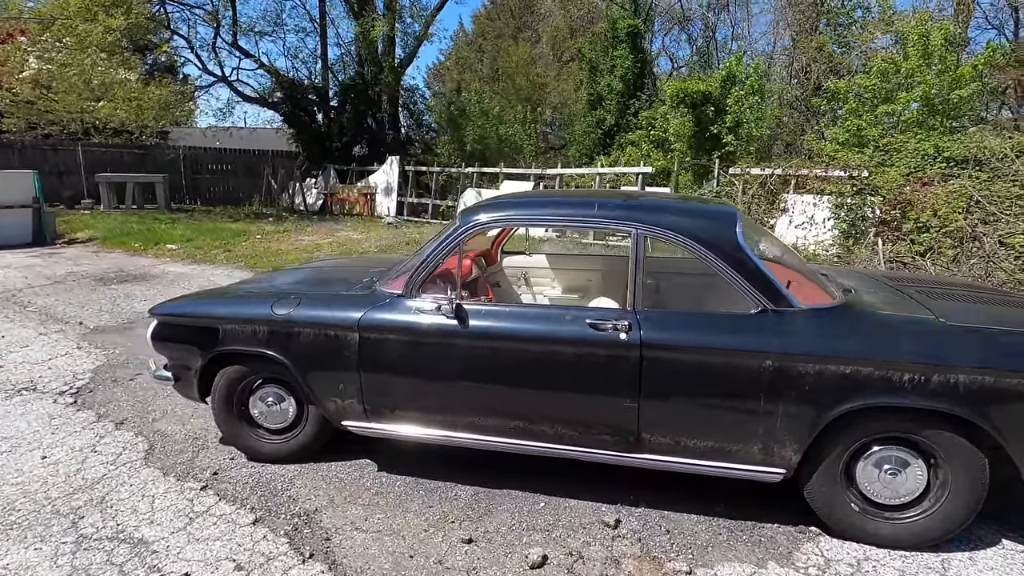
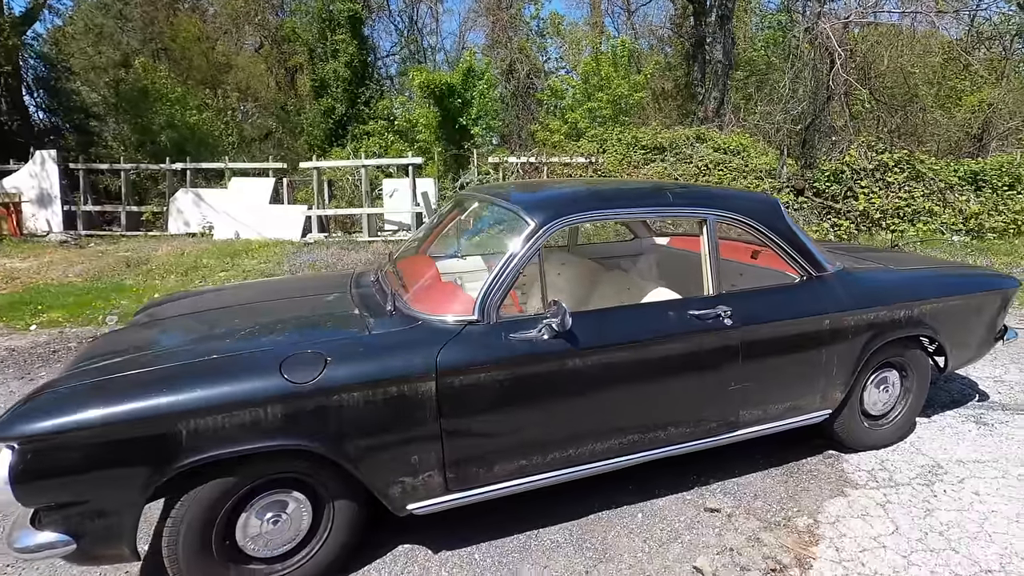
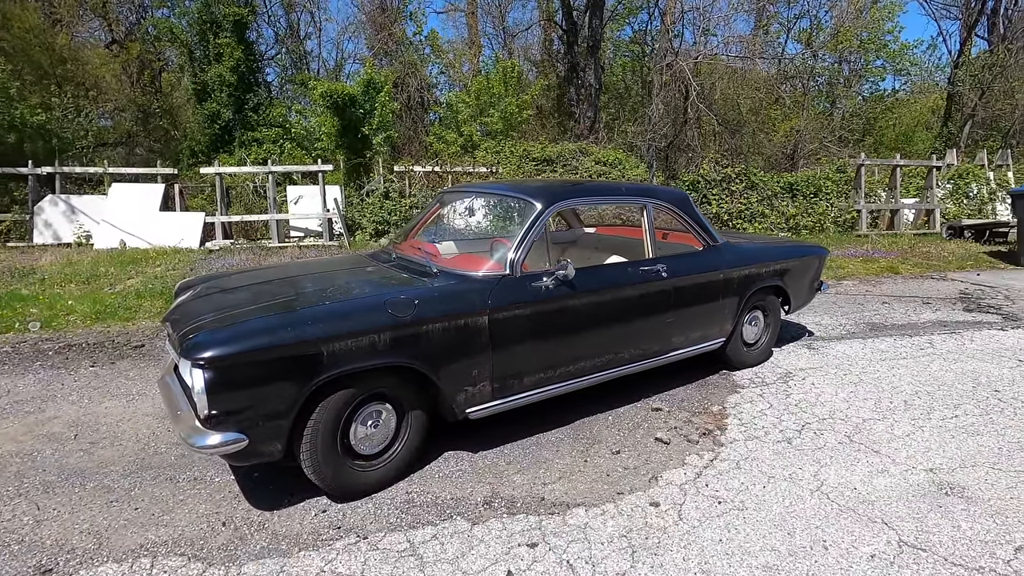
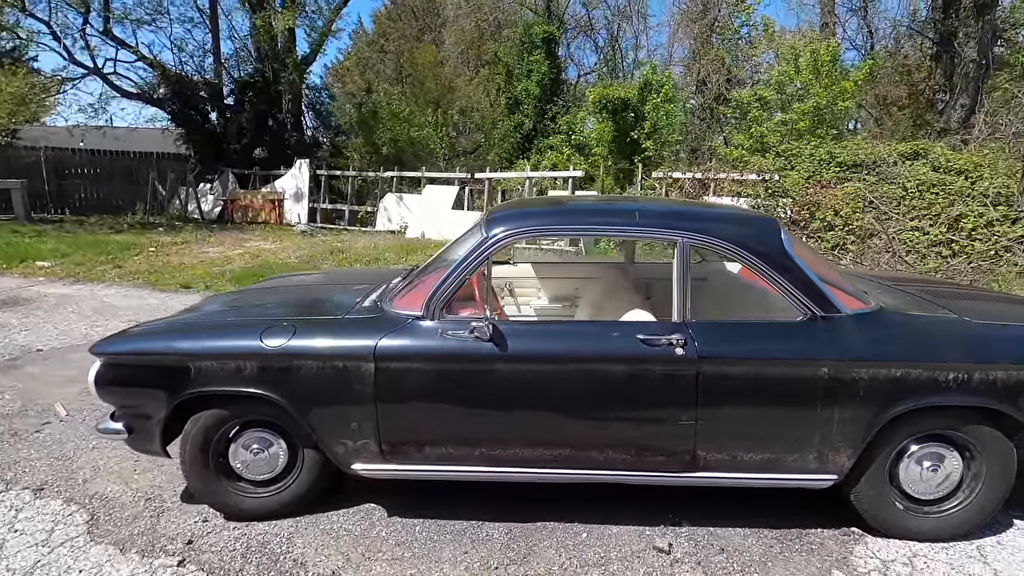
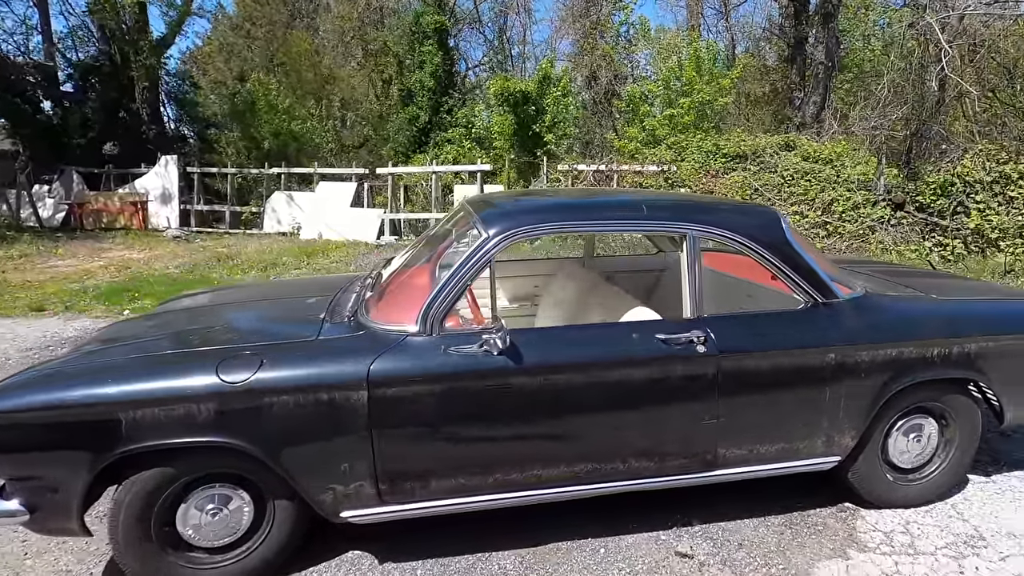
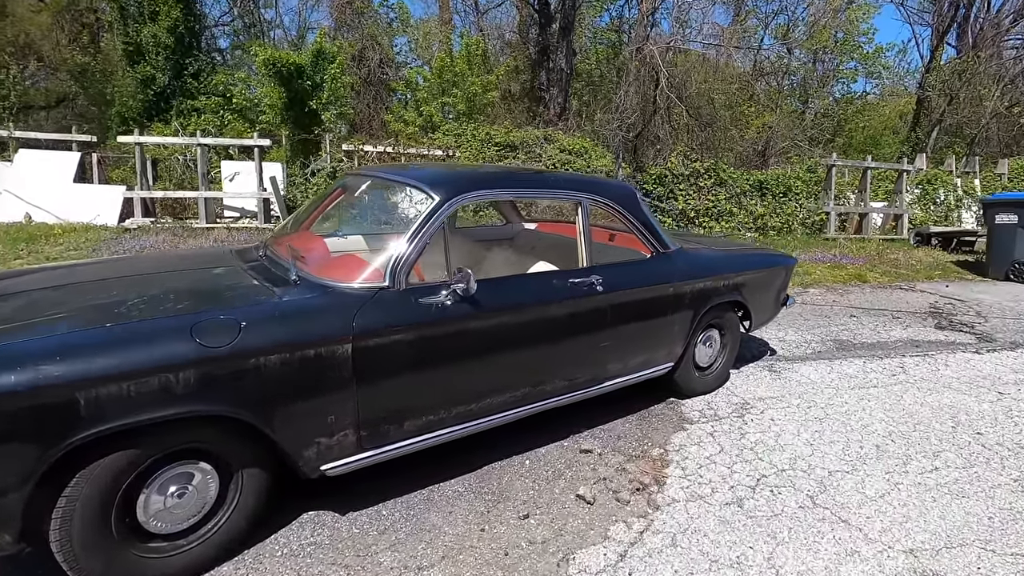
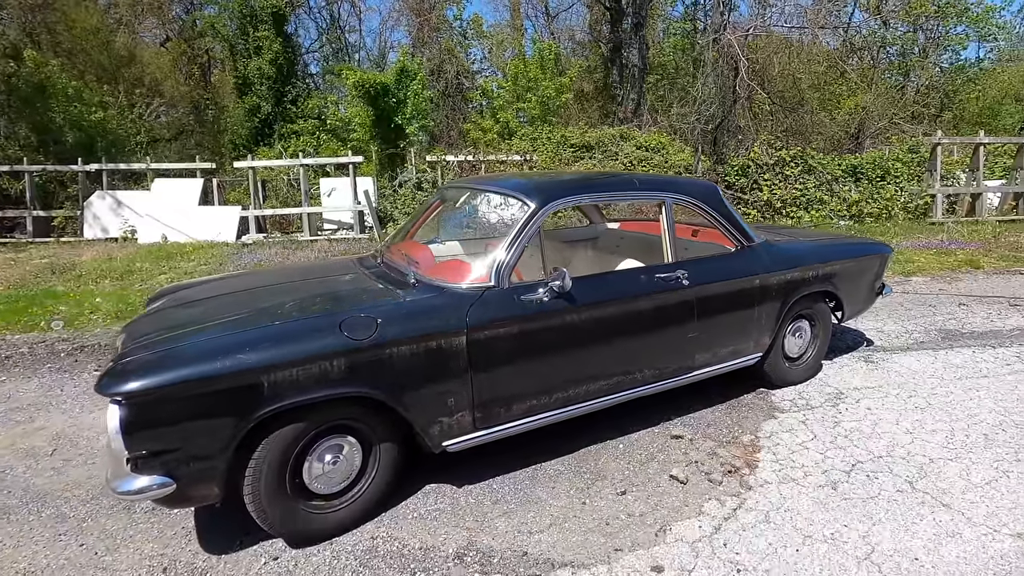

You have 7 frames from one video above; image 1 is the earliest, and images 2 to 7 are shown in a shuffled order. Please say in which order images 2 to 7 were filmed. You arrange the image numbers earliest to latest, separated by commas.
4, 5, 2, 7, 3, 6
